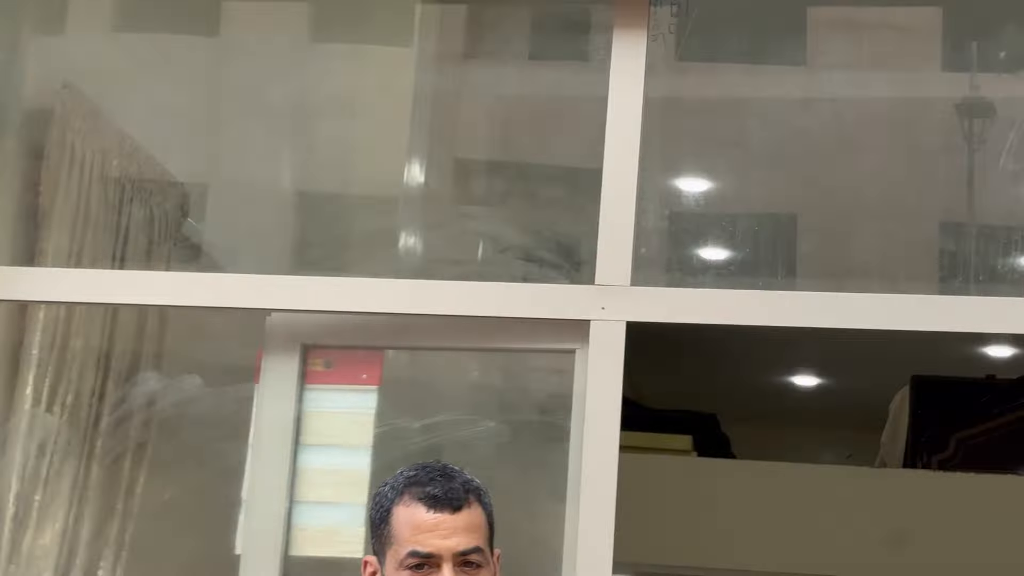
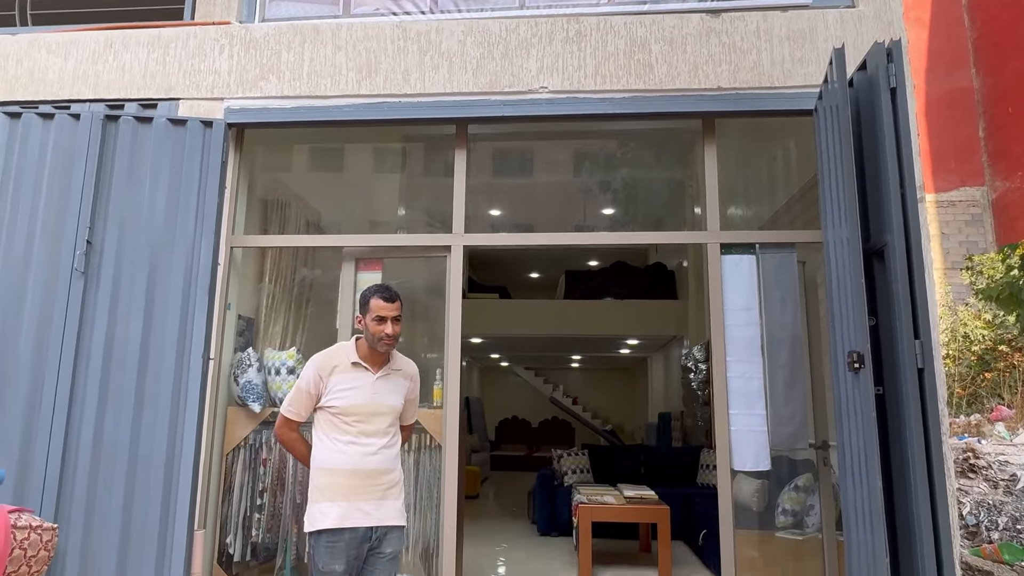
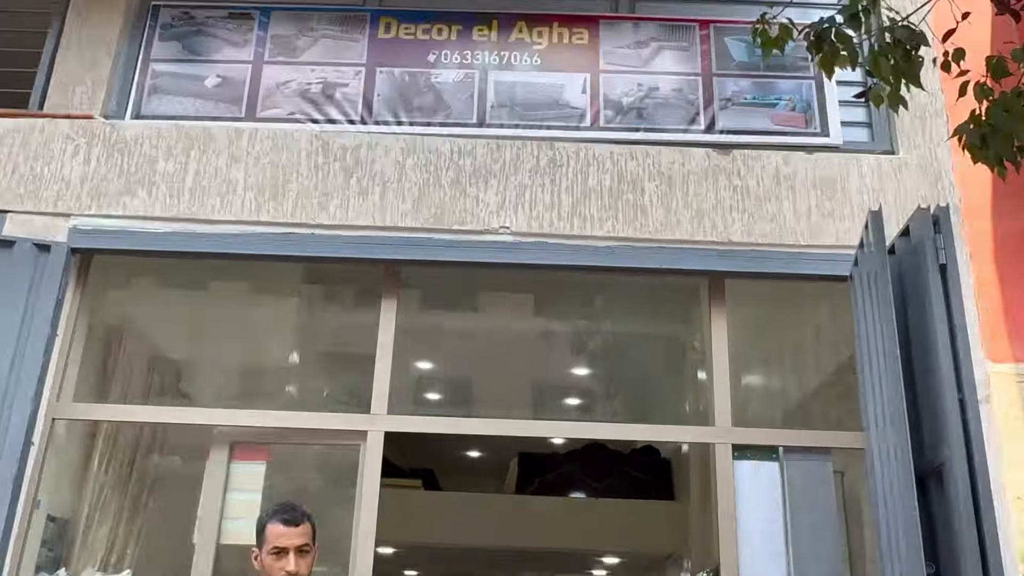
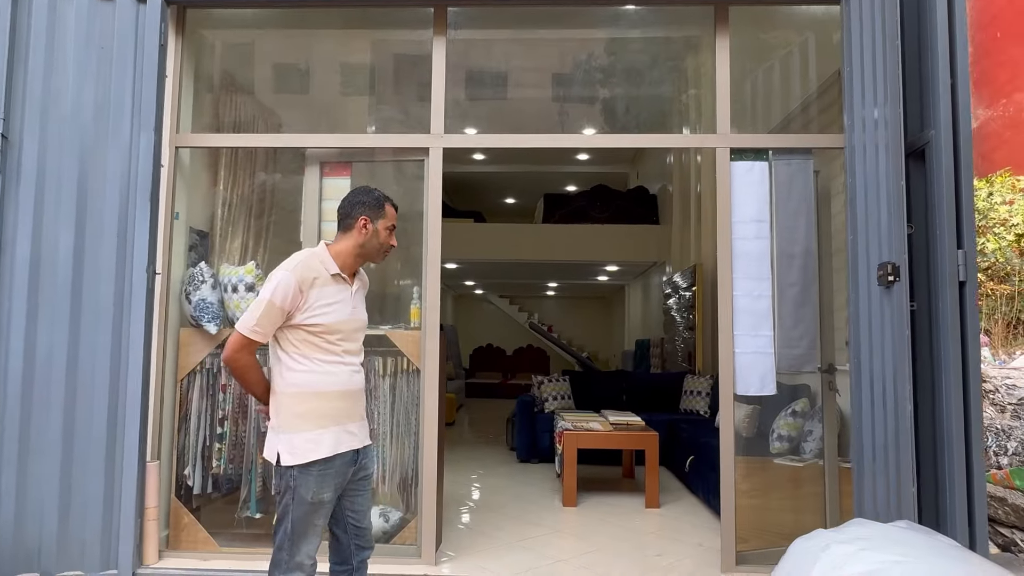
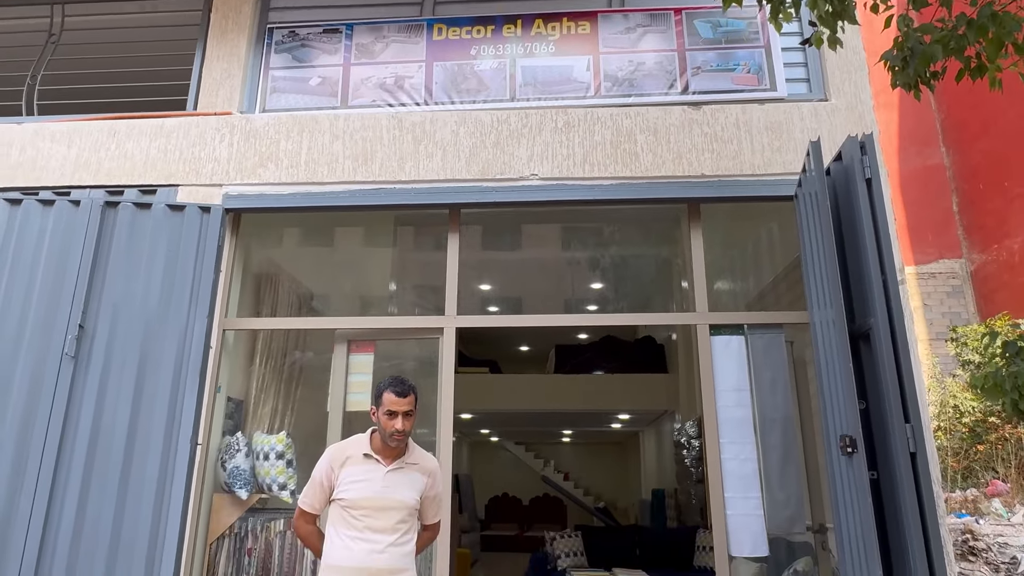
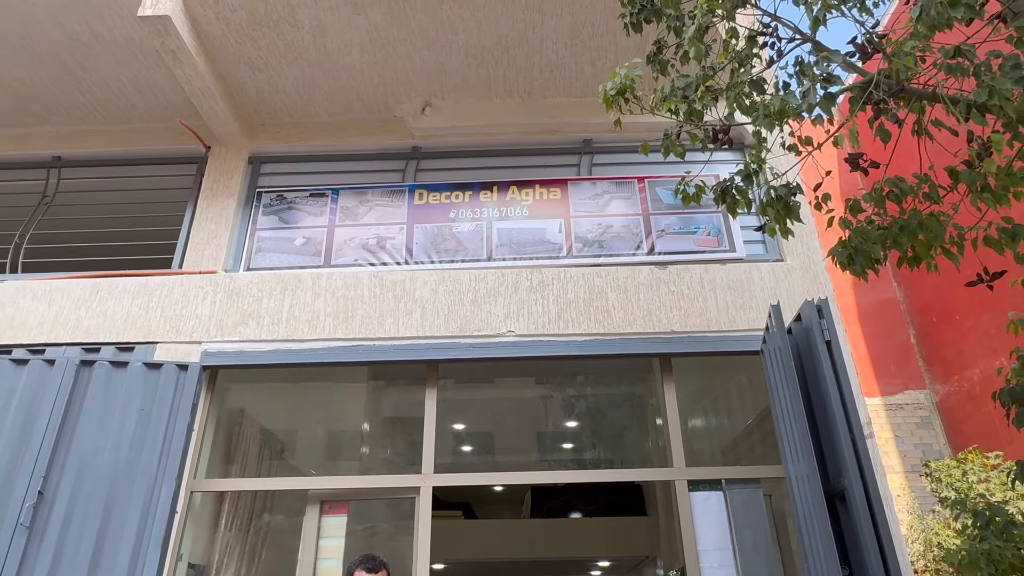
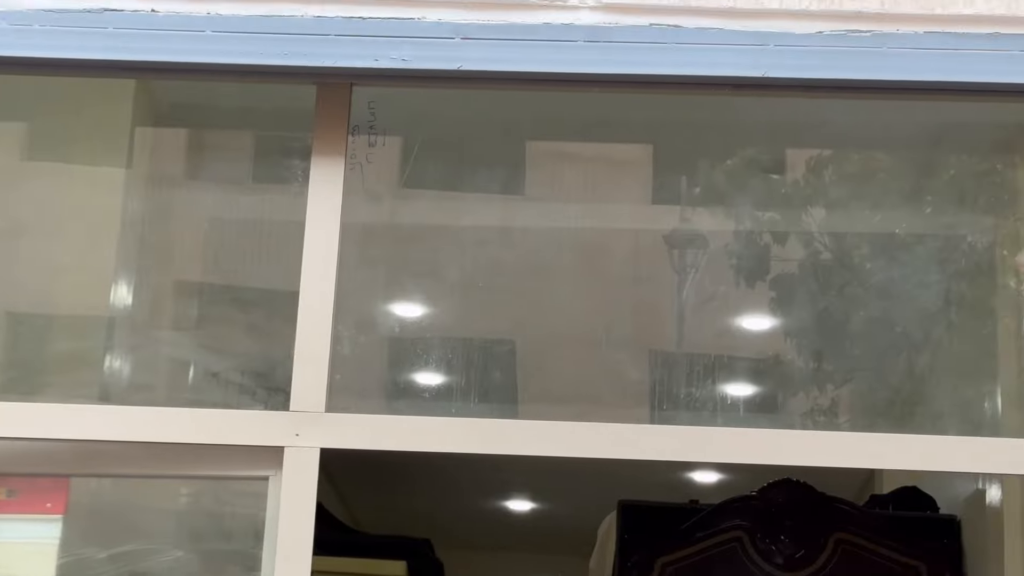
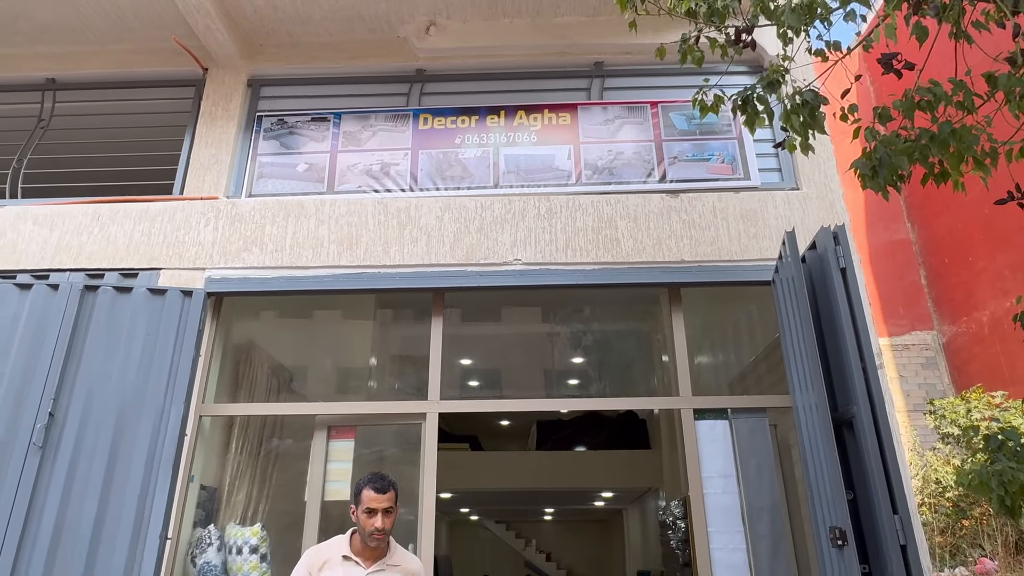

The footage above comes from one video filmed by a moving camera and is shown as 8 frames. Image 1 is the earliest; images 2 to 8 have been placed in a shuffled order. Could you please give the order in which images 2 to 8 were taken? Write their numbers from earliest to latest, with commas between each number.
7, 3, 6, 8, 5, 2, 4
